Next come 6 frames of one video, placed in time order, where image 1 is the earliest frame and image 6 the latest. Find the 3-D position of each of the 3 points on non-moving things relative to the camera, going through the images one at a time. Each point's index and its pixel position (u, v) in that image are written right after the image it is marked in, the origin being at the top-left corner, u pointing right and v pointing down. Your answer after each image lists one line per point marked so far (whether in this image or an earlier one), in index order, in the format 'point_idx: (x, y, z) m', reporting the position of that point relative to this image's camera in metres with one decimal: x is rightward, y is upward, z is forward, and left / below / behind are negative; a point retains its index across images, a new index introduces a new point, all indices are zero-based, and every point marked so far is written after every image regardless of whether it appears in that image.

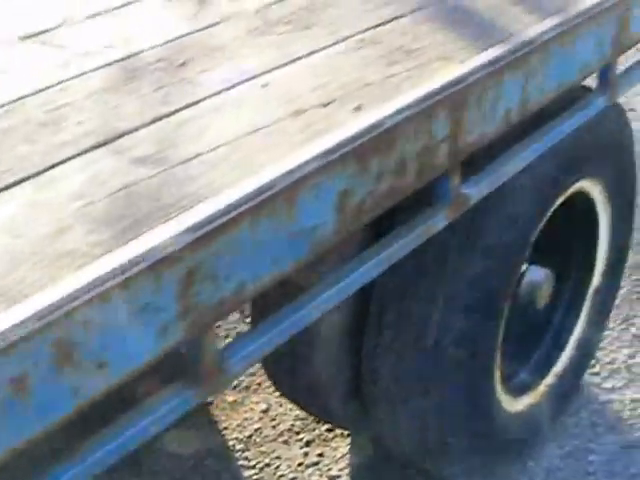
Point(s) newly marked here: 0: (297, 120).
0: (0.0, +0.3, +2.3) m
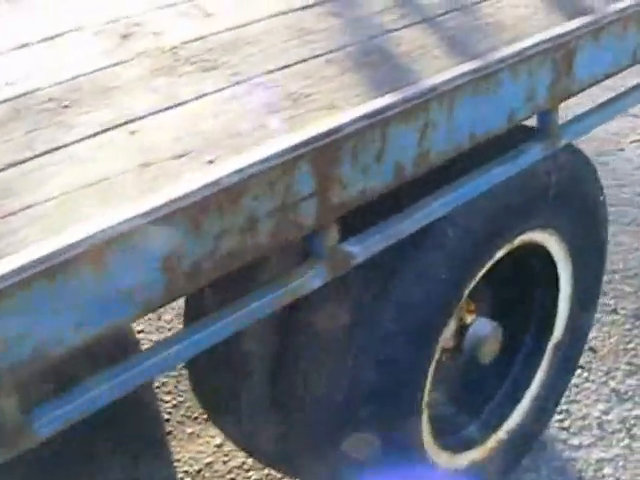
0: (-0.4, +0.1, +2.3) m
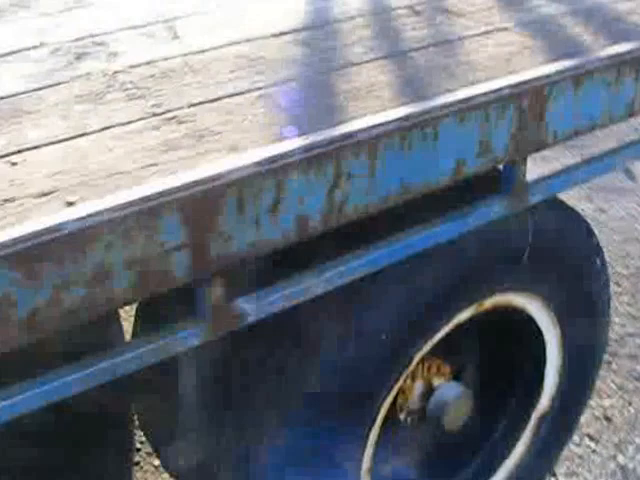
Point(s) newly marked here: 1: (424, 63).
0: (-0.6, +0.1, +2.1) m
1: (+0.3, +0.5, +2.8) m
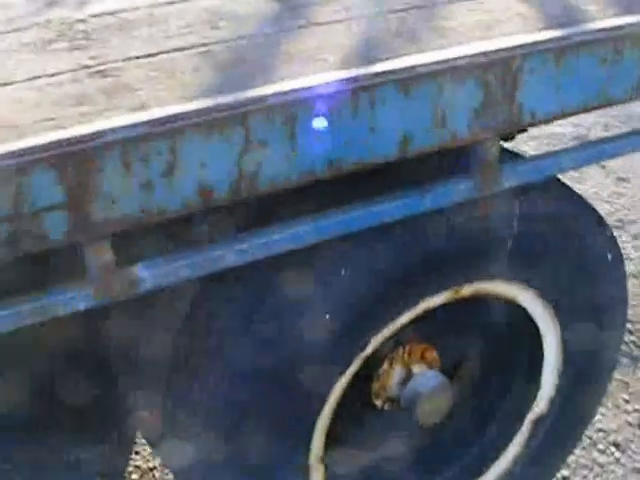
0: (-0.8, +0.2, +2.0) m
1: (+0.2, +0.5, +2.6) m
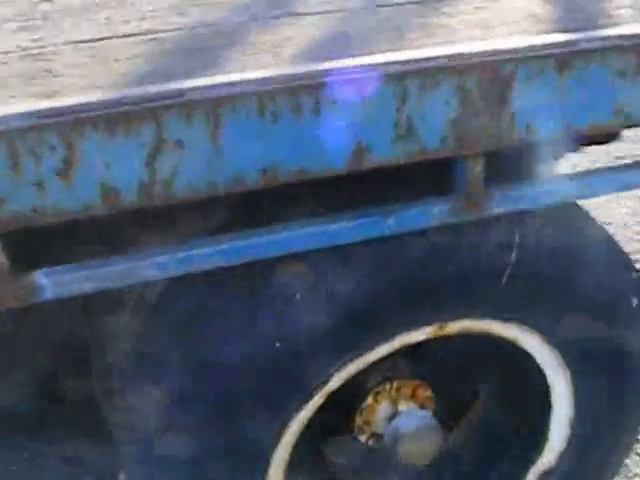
0: (-1.0, +0.2, +1.9) m
1: (+0.1, +0.5, +2.3) m
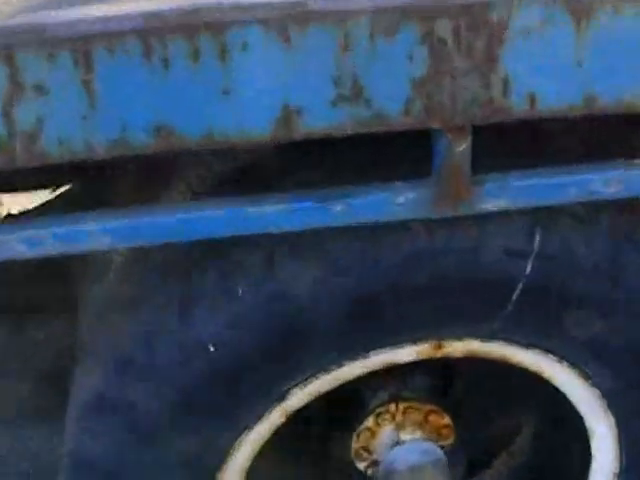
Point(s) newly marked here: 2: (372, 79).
0: (-1.1, +0.3, +1.6) m
1: (+0.1, +0.5, +1.8) m
2: (+0.1, +0.2, +1.6) m
